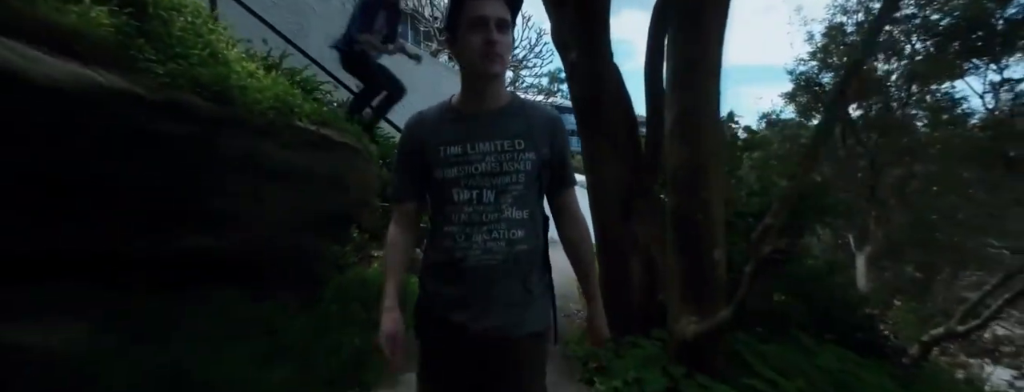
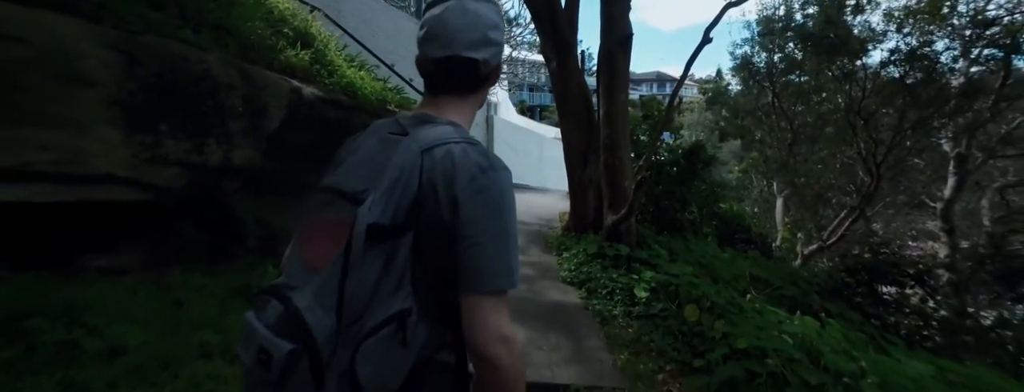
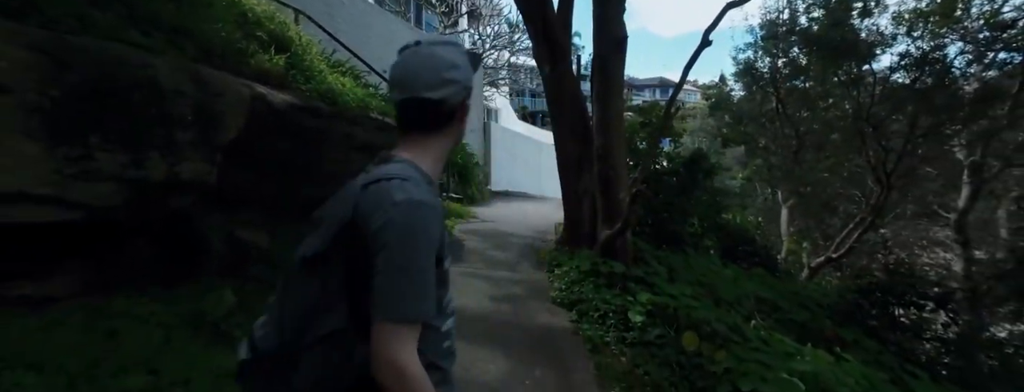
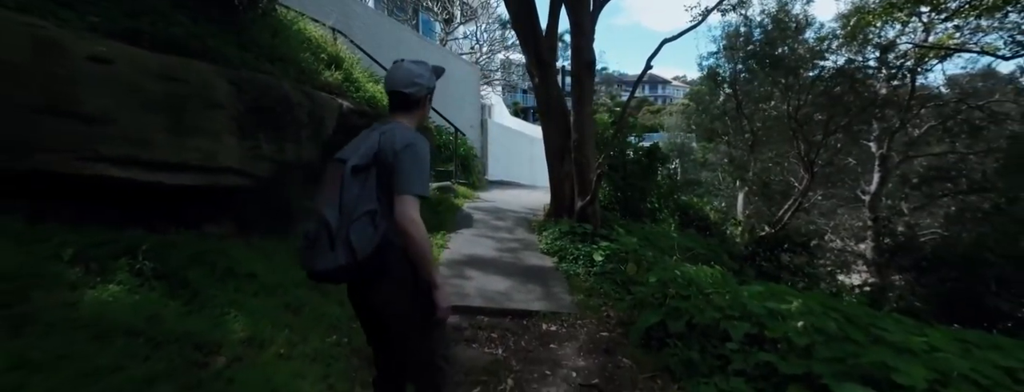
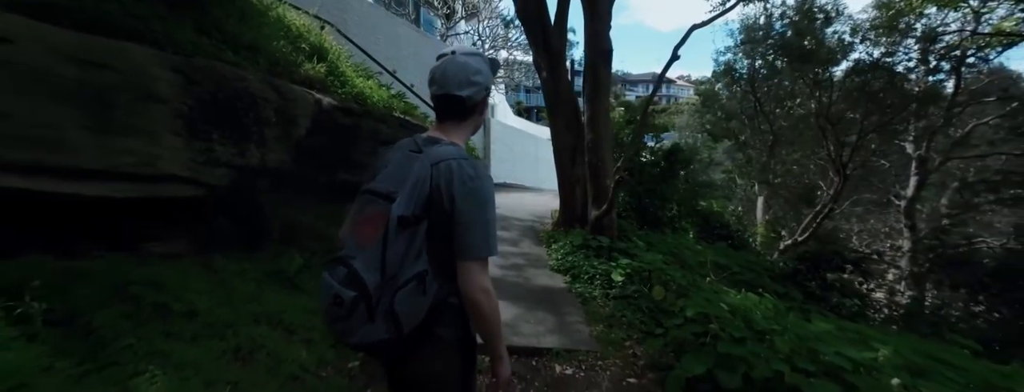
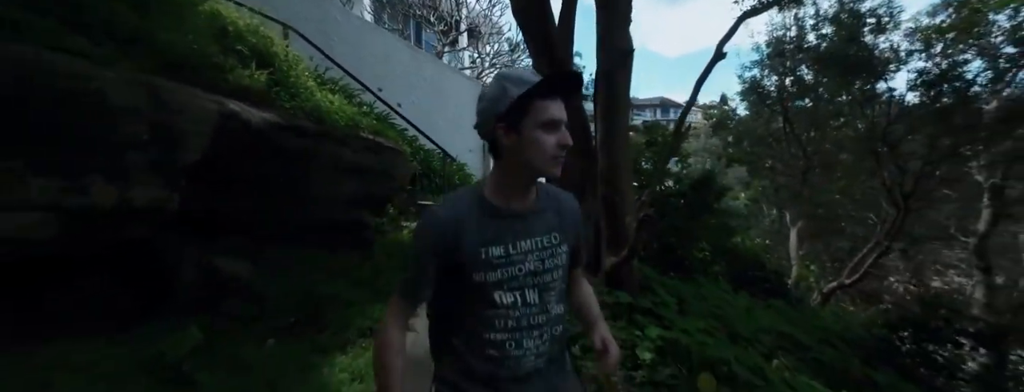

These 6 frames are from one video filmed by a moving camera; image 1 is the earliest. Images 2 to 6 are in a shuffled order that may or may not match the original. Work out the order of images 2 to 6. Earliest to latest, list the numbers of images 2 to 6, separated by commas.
6, 3, 2, 5, 4
